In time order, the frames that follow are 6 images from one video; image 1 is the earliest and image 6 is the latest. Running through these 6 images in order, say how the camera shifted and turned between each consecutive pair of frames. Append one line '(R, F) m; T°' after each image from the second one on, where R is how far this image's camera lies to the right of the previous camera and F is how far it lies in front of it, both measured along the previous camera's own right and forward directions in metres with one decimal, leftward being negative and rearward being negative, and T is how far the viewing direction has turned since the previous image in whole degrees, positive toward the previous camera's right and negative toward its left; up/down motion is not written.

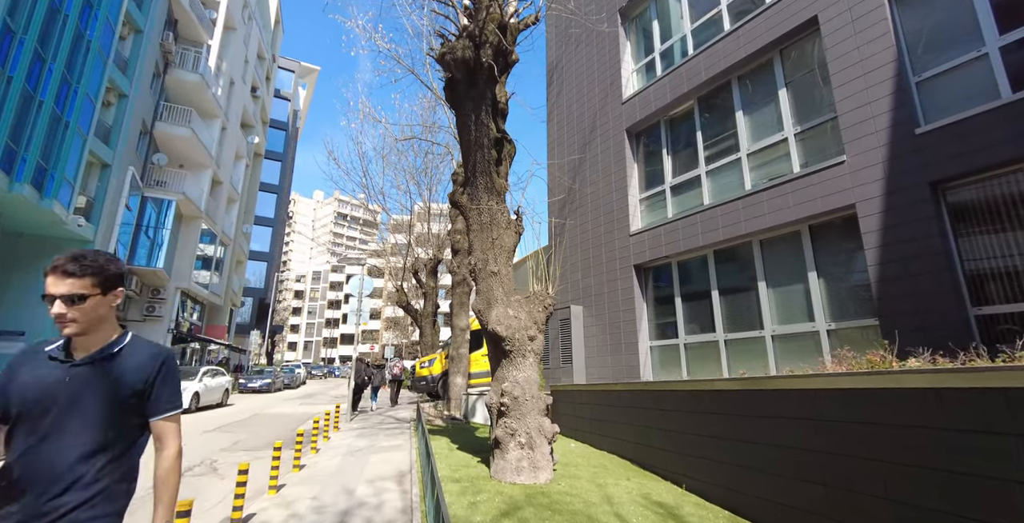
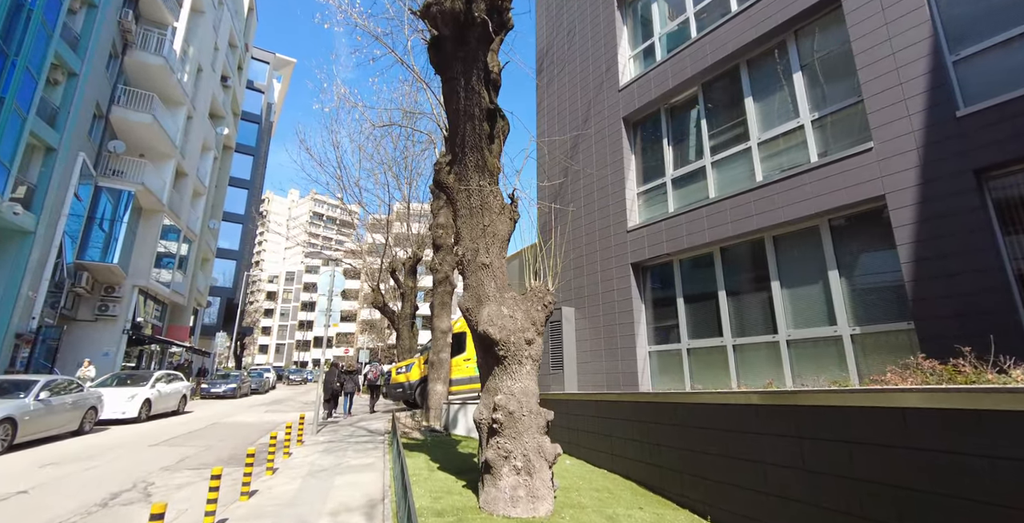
(-0.2, +0.9) m; +3°
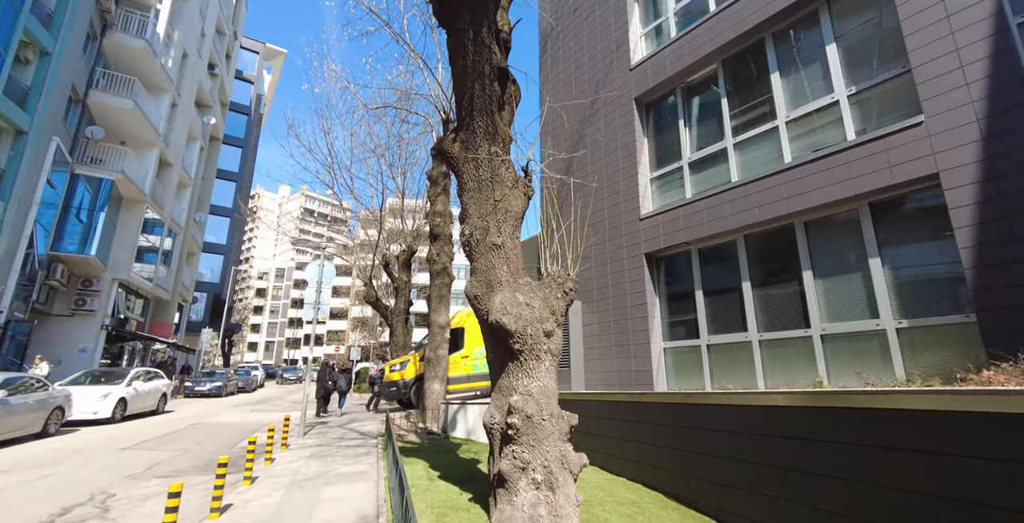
(-0.2, +0.7) m; +1°
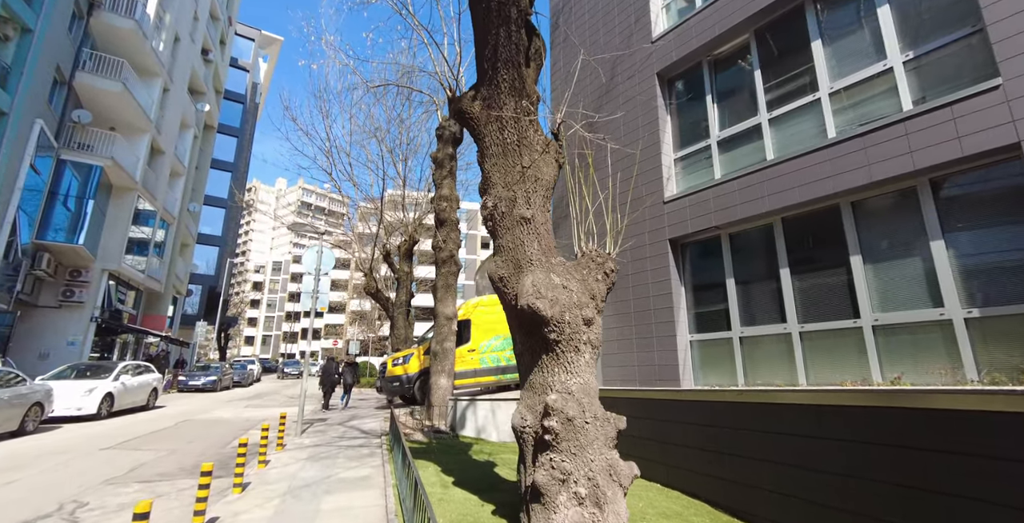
(-0.3, +0.7) m; 0°
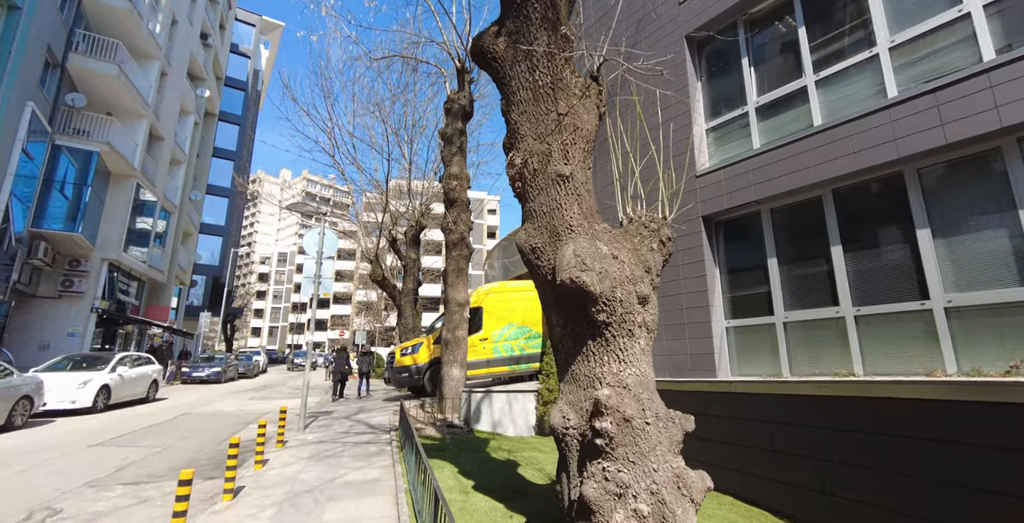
(-0.2, +0.7) m; -1°
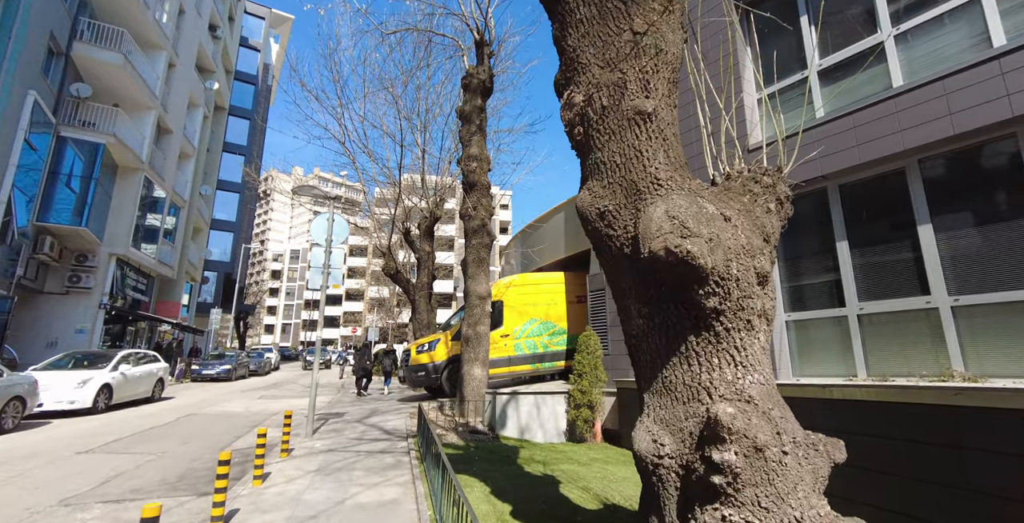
(-0.3, +0.8) m; -1°
